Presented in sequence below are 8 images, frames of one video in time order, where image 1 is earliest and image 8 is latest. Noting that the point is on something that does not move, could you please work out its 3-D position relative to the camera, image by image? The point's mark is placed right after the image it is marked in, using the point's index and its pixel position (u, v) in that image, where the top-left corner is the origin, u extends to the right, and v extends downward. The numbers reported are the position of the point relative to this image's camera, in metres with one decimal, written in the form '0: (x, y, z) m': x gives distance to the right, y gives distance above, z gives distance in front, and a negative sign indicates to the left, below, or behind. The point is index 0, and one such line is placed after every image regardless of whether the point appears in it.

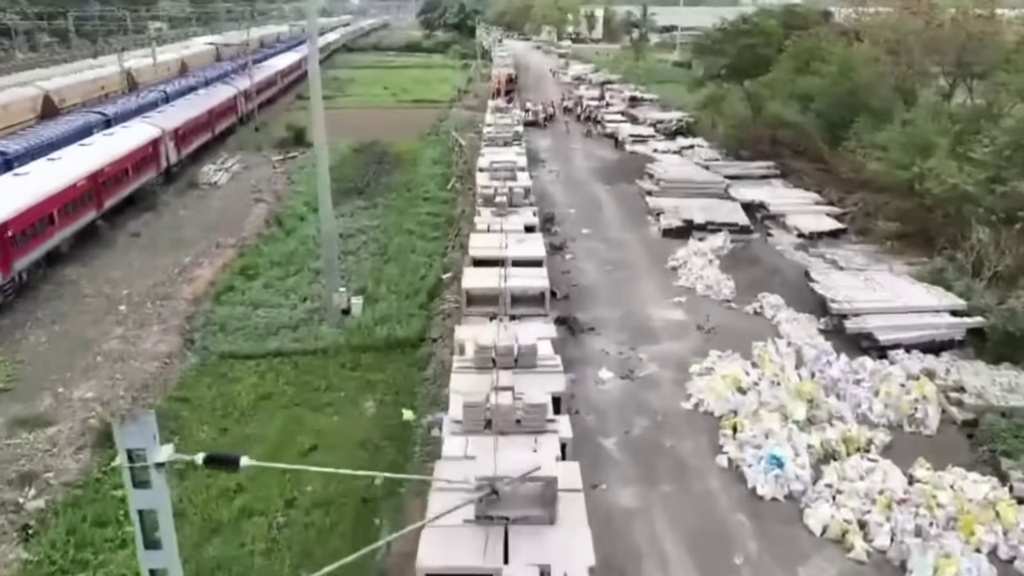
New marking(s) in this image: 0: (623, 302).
0: (+1.9, -0.2, +15.3) m
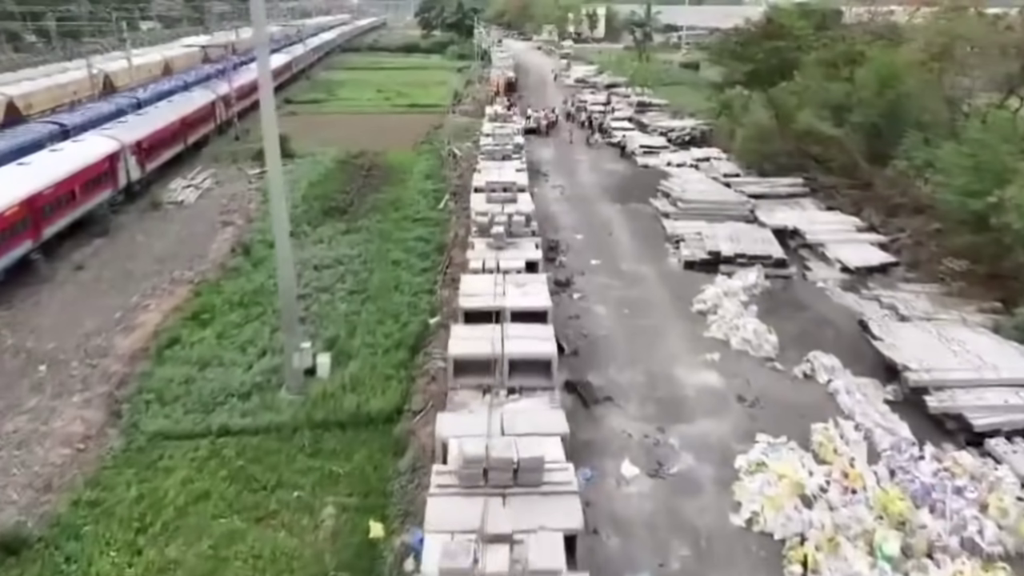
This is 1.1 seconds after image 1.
0: (+1.9, -1.0, +12.8) m
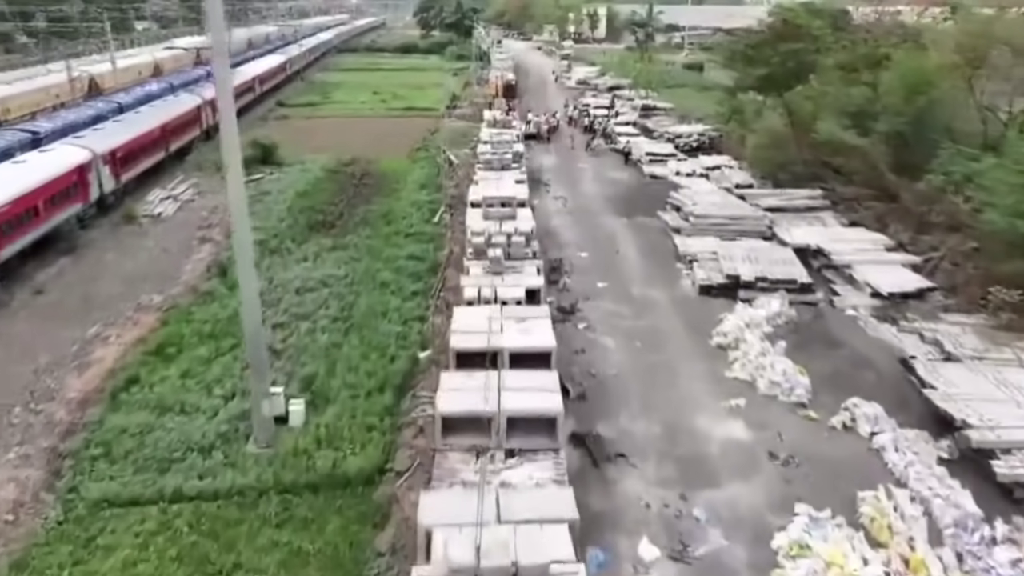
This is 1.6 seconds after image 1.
0: (+1.9, -1.5, +11.3) m
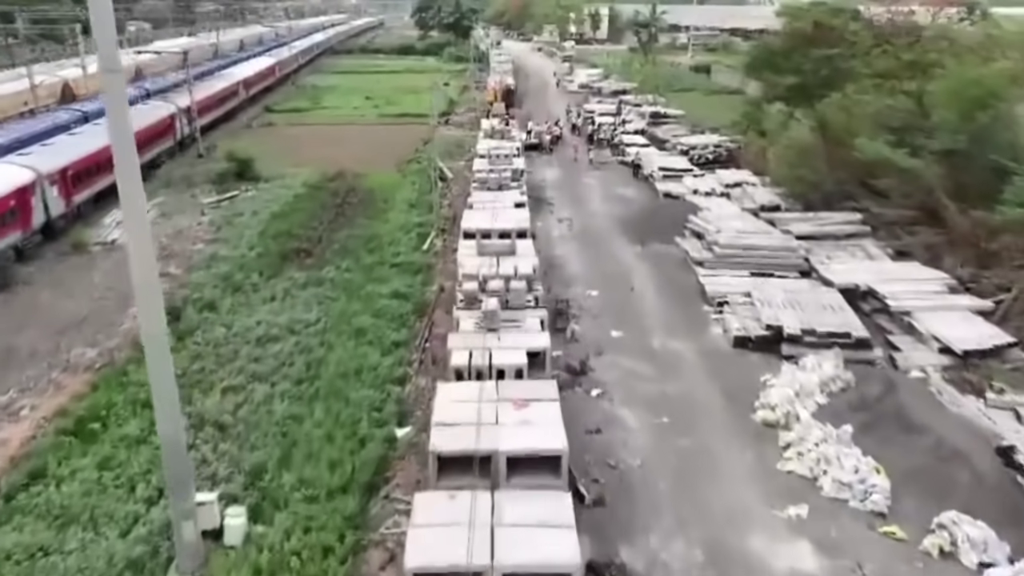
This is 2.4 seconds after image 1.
0: (+1.8, -2.3, +8.9) m
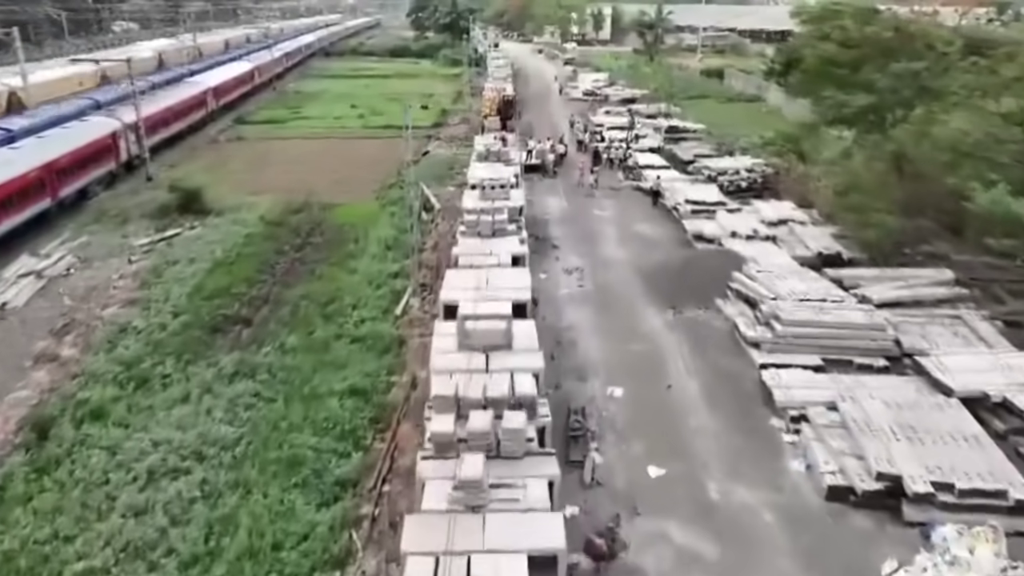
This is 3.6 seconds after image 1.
0: (+1.8, -3.6, +4.7) m
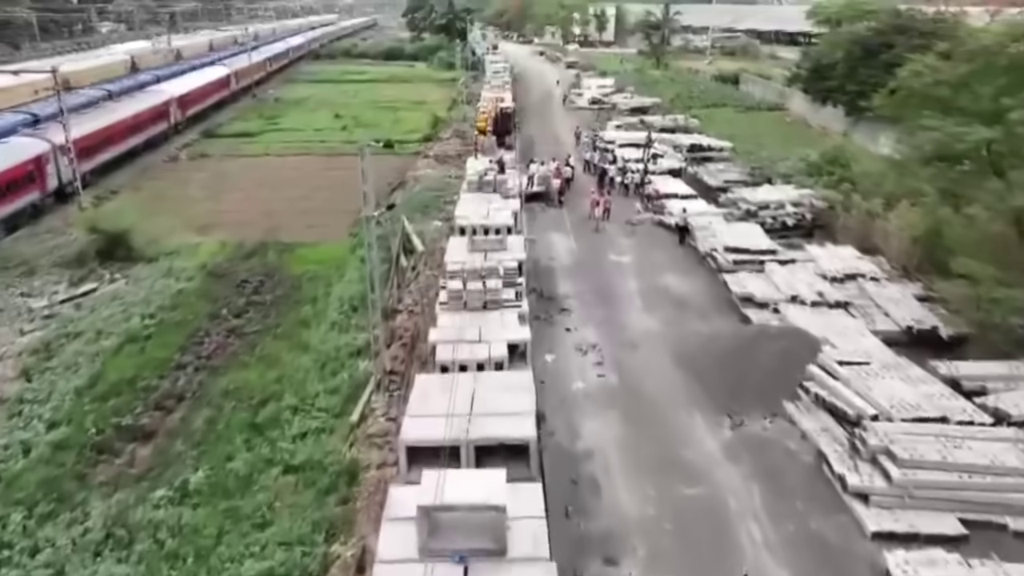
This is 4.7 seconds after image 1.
0: (+1.7, -4.8, +0.7) m
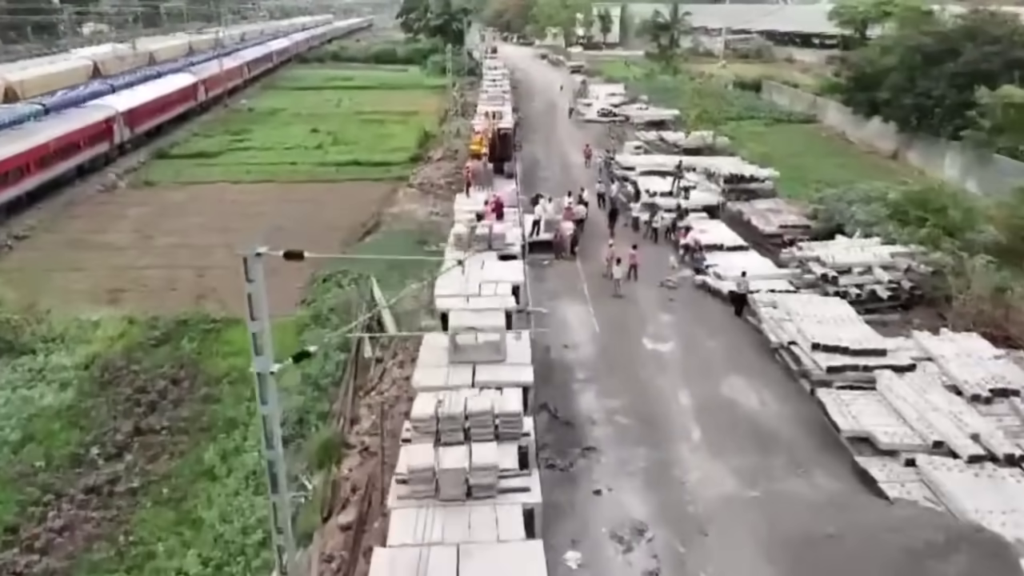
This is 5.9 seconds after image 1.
0: (+1.8, -6.3, -4.1) m
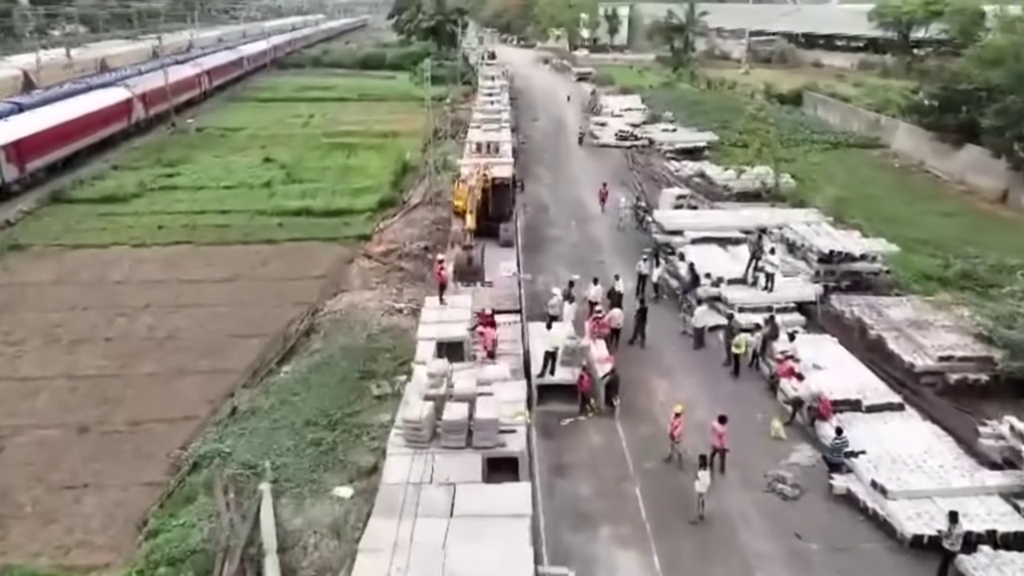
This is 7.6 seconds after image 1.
0: (+1.7, -8.5, -11.1) m
